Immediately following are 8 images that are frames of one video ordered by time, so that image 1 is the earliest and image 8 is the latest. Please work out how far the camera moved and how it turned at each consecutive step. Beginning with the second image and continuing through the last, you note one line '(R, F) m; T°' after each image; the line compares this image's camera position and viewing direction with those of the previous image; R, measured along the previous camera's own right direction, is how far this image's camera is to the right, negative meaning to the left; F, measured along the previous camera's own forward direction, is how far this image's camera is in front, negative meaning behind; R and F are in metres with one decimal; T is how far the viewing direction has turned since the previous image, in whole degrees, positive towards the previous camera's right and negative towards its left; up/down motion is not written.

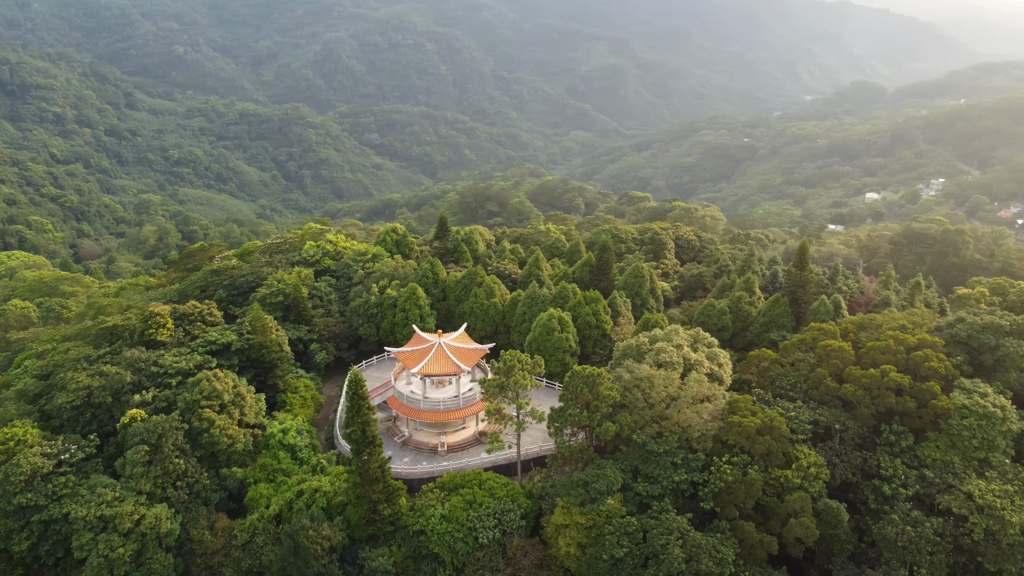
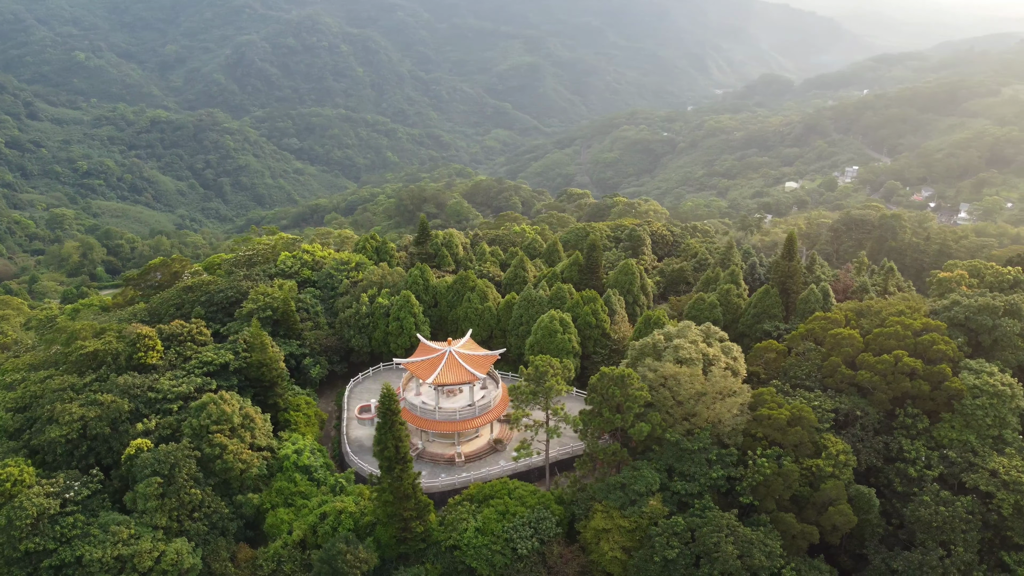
(-2.9, +0.6) m; +5°
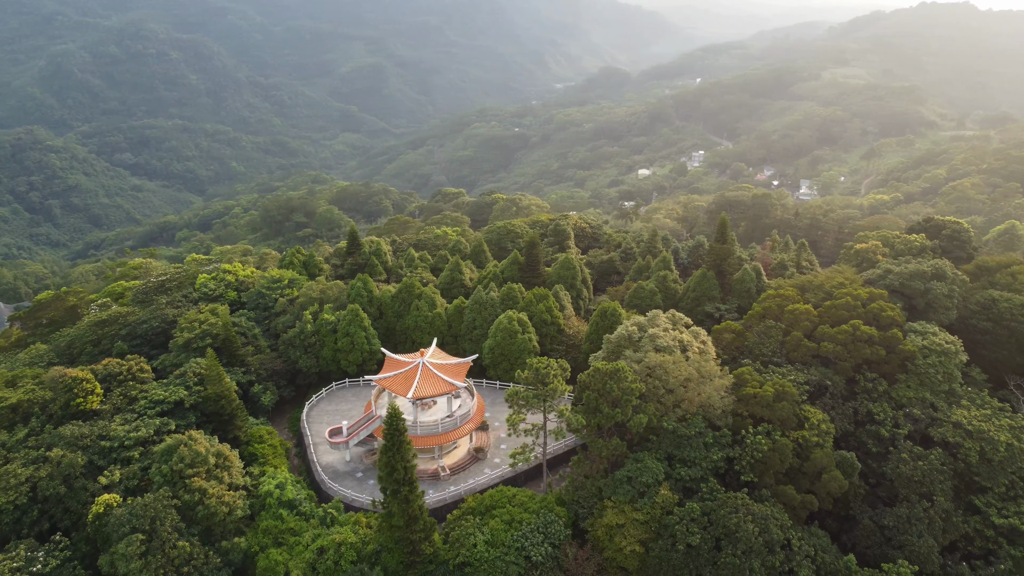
(-3.6, +0.9) m; +10°
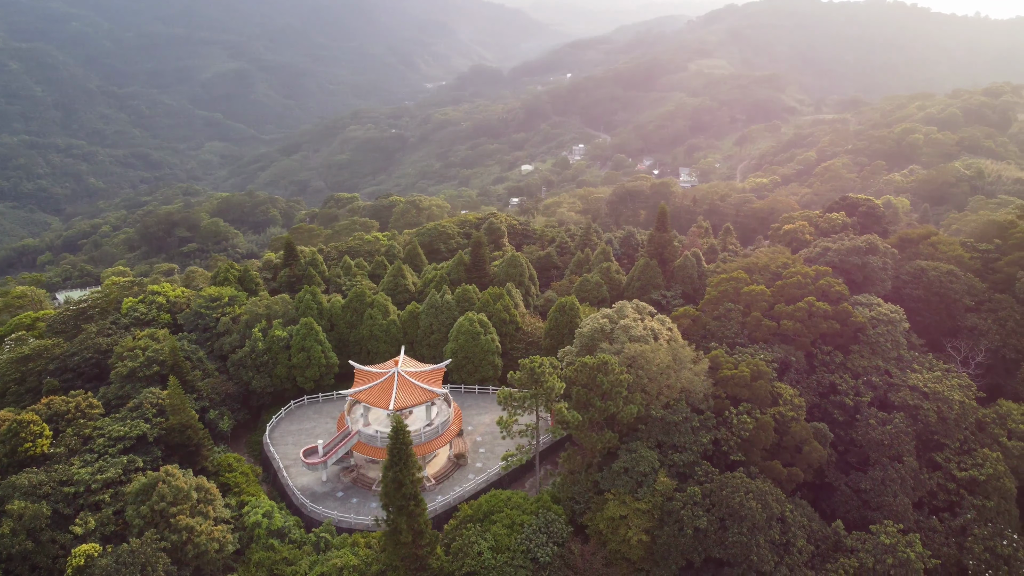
(-2.9, +0.5) m; +8°
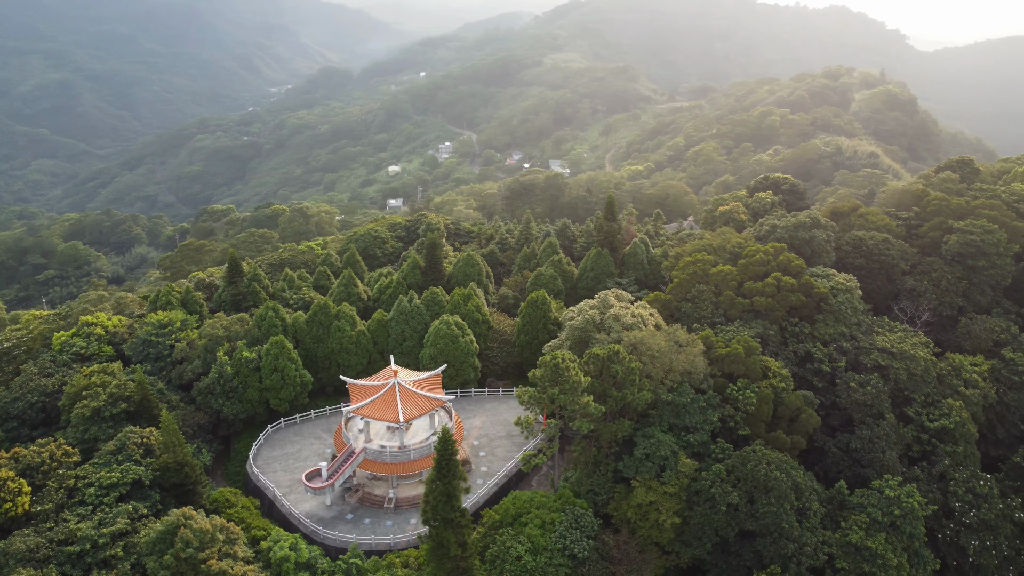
(-4.1, +0.7) m; +10°
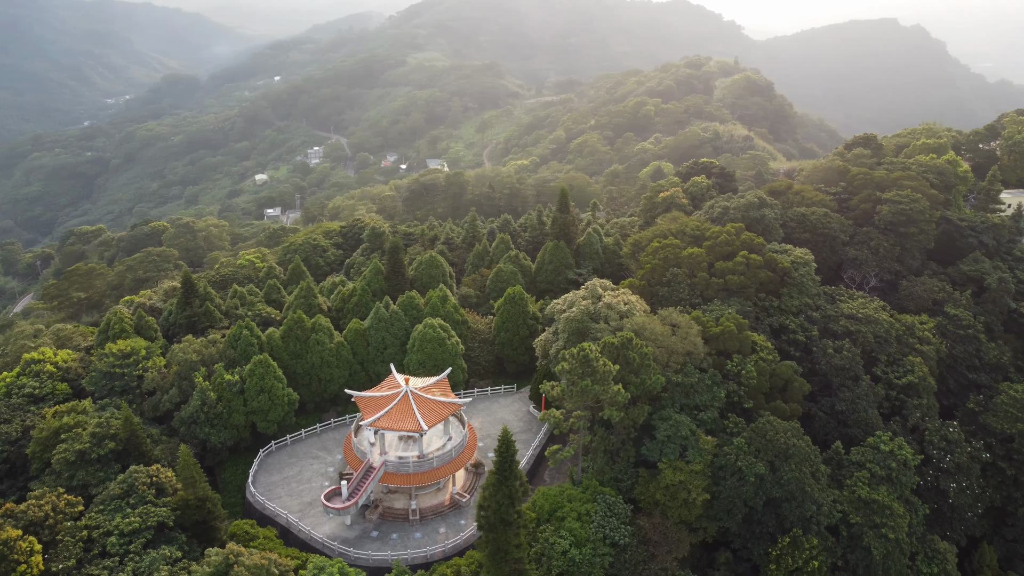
(-4.1, +0.6) m; +9°
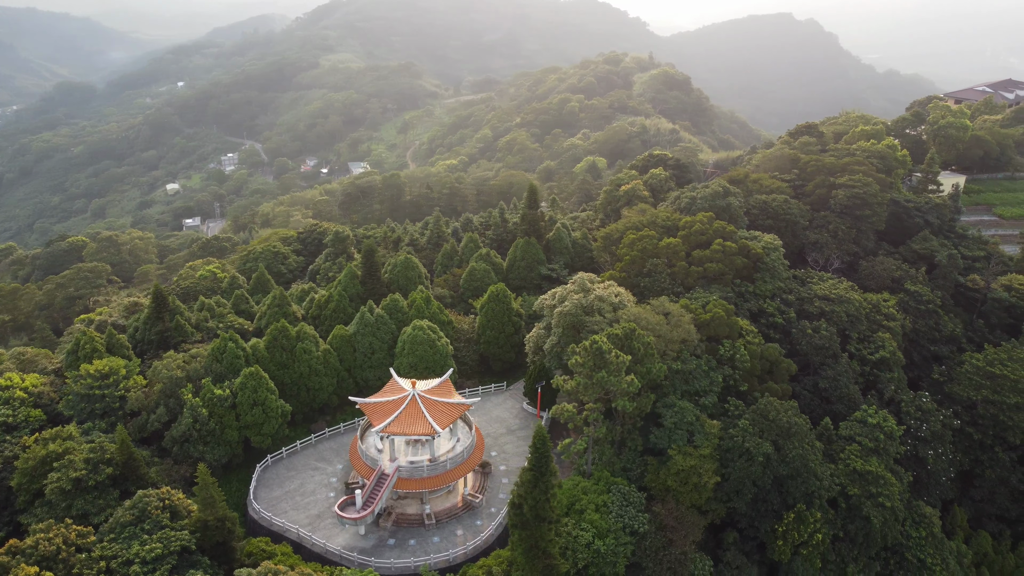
(-2.5, +0.2) m; +6°
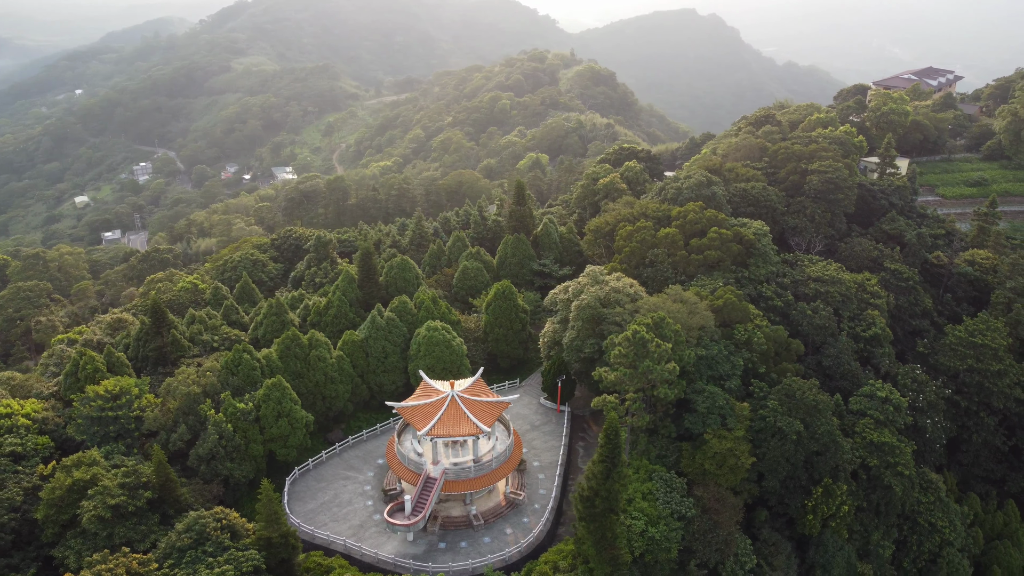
(-3.3, +0.3) m; +6°
